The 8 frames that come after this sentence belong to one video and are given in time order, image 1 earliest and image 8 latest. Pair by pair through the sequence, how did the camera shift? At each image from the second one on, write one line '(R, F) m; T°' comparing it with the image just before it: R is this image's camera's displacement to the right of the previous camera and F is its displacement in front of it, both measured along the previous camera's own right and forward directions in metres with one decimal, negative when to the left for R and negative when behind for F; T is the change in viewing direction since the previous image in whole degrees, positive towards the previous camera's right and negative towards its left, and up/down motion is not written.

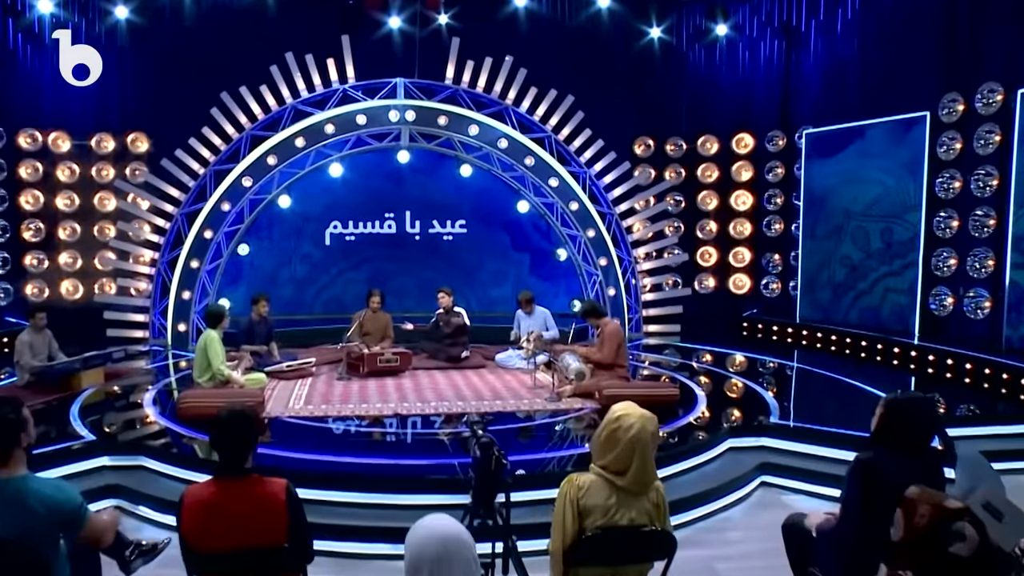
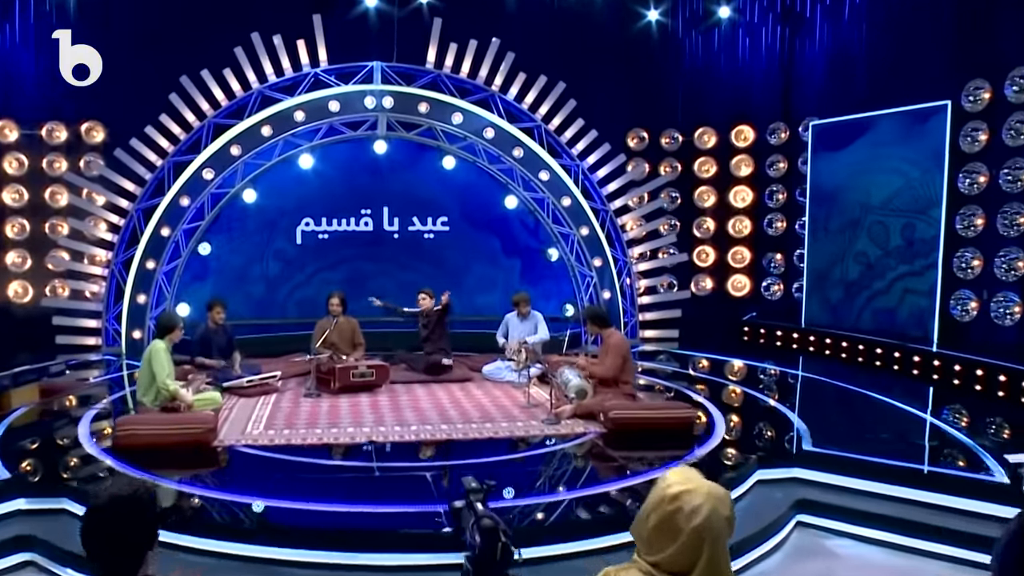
(-0.1, +0.8) m; +1°
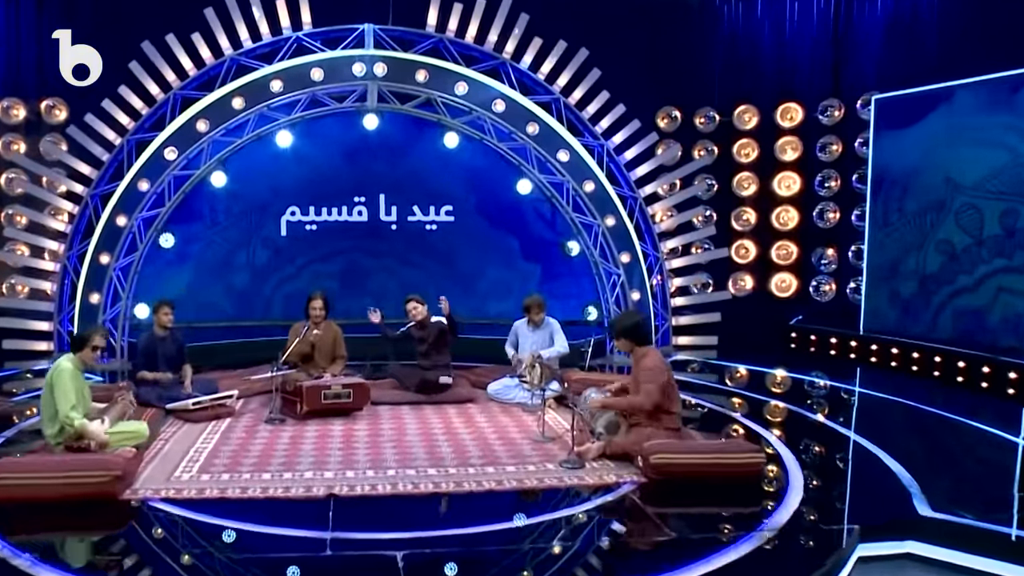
(0.0, +1.3) m; -1°
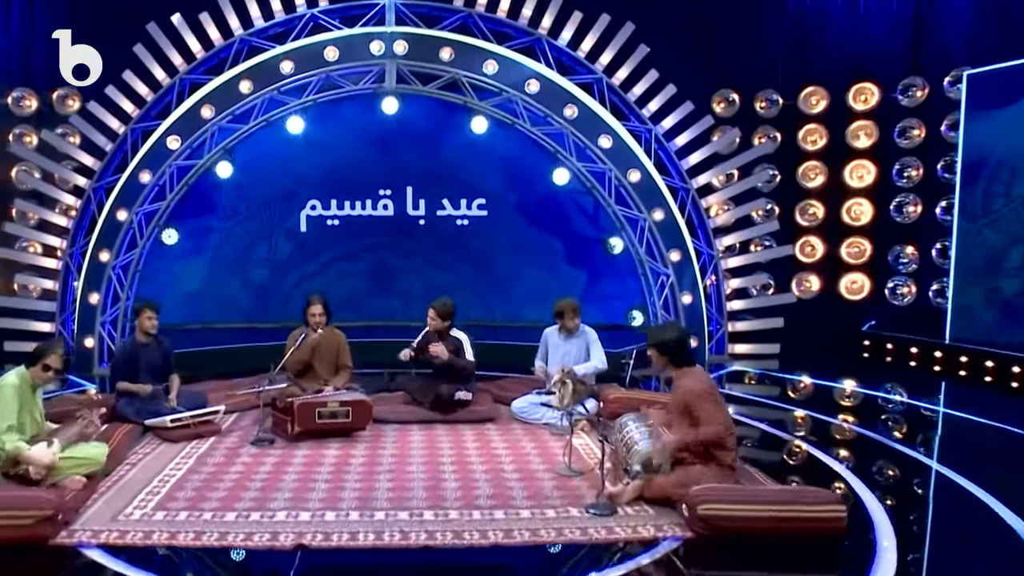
(+0.2, +0.8) m; -4°
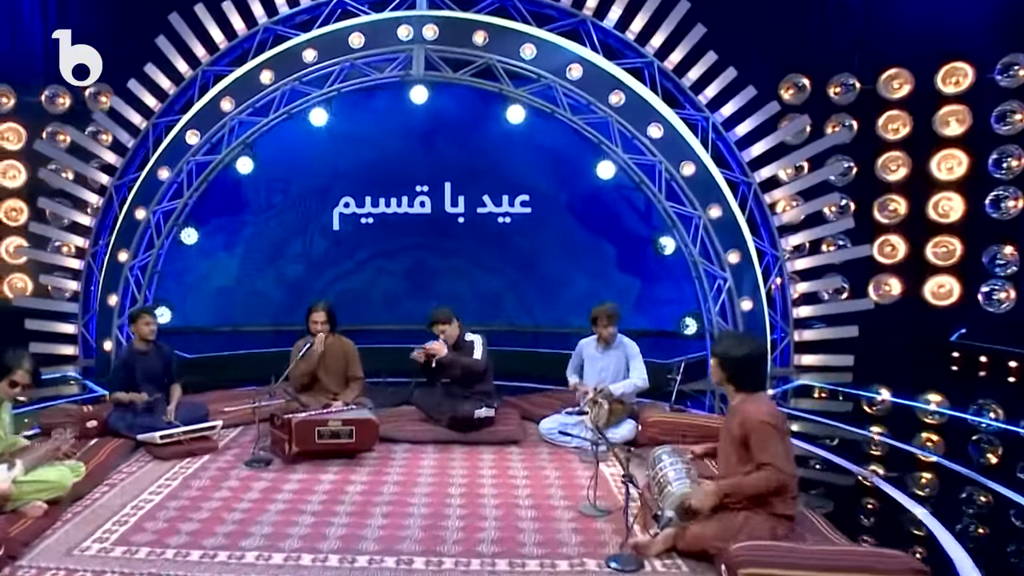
(+0.3, +0.6) m; -5°
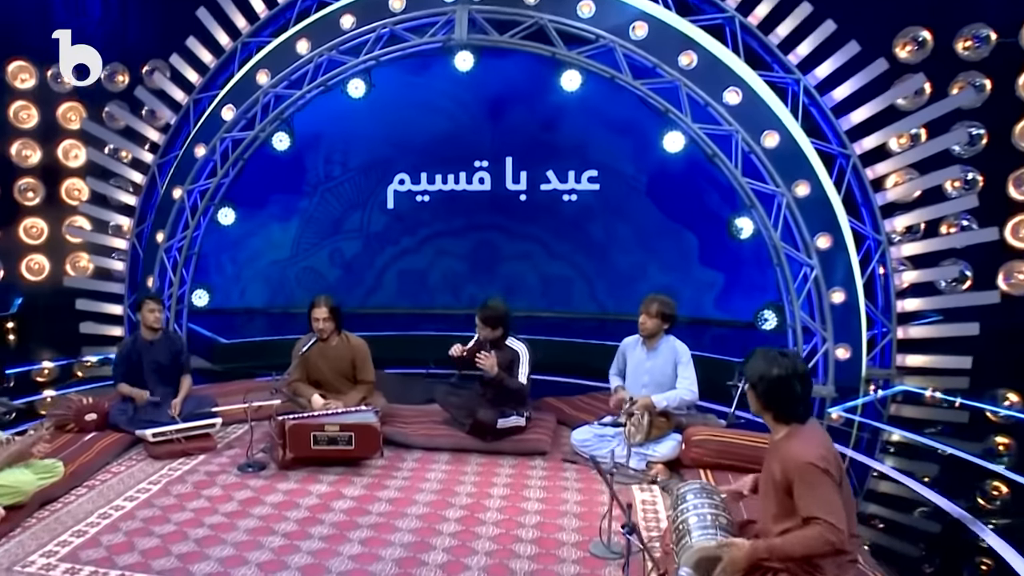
(+0.4, +0.6) m; -8°
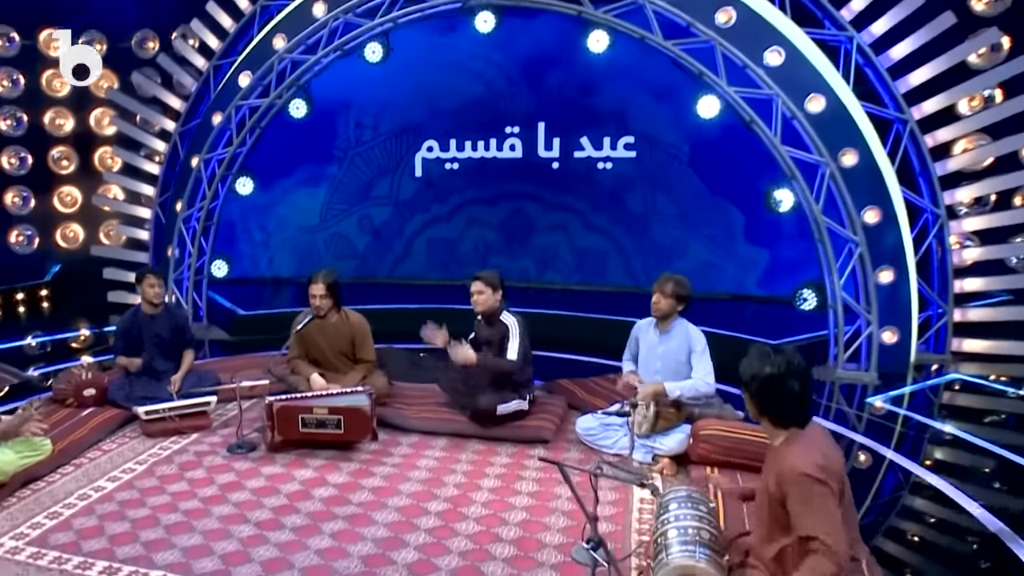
(+0.3, +0.3) m; -5°
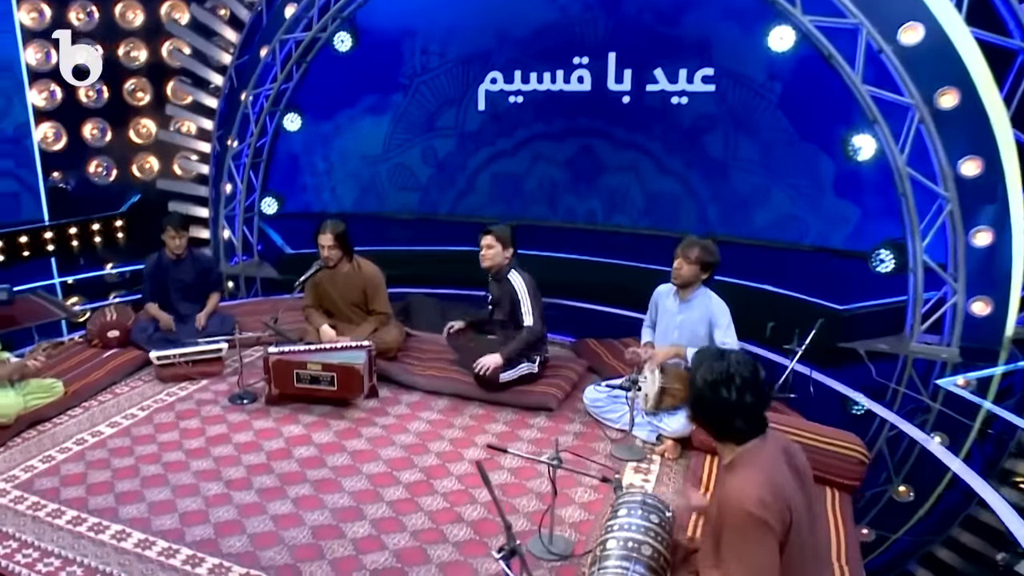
(+0.6, +0.3) m; -9°
